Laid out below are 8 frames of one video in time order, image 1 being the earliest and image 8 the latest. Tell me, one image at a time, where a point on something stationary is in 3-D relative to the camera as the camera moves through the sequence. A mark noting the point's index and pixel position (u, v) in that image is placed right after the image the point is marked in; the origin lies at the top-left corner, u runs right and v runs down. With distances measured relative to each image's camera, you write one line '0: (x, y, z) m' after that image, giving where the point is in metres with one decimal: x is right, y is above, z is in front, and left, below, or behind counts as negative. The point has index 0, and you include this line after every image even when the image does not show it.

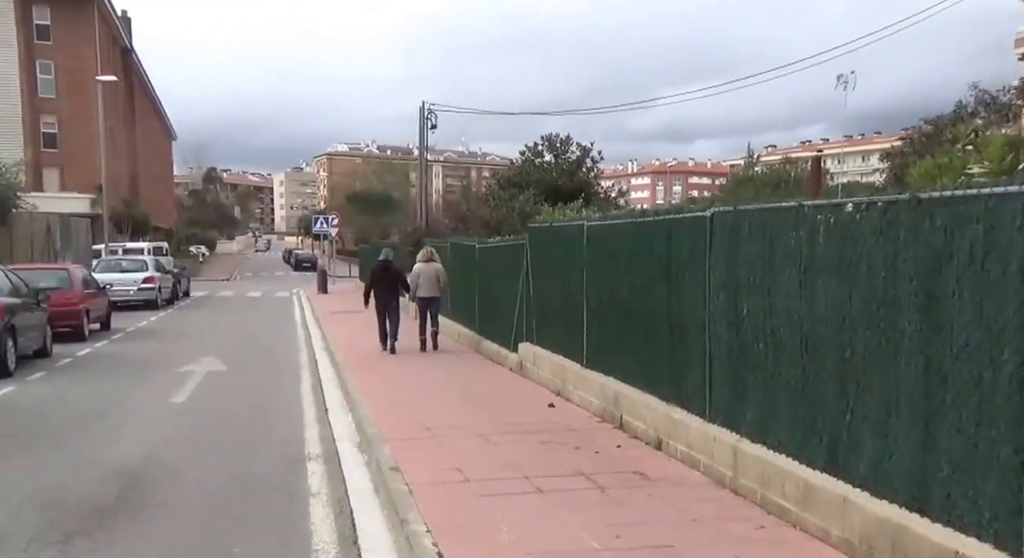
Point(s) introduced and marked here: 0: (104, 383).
0: (-6.1, -1.4, +13.8) m
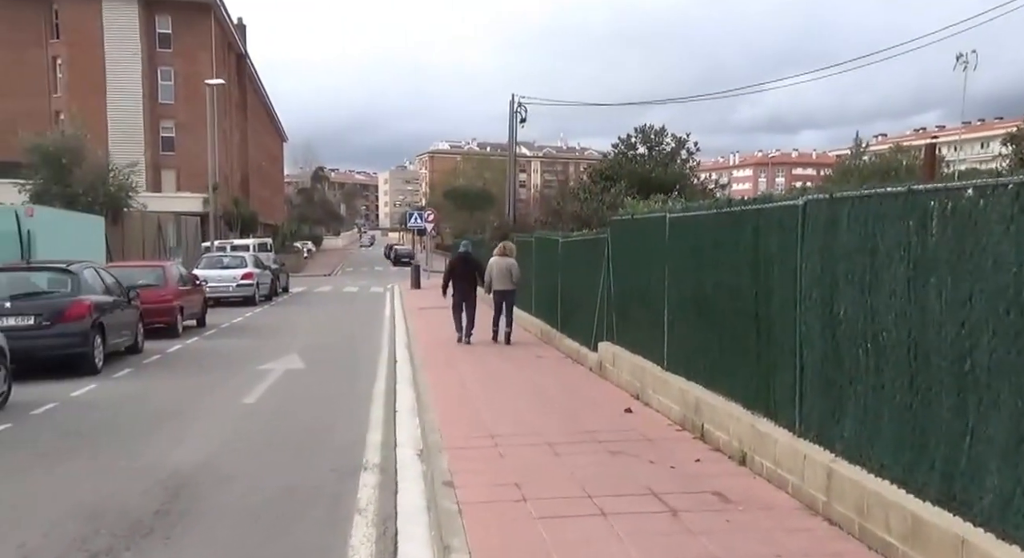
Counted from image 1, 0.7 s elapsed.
0: (-4.8, -1.4, +13.8) m
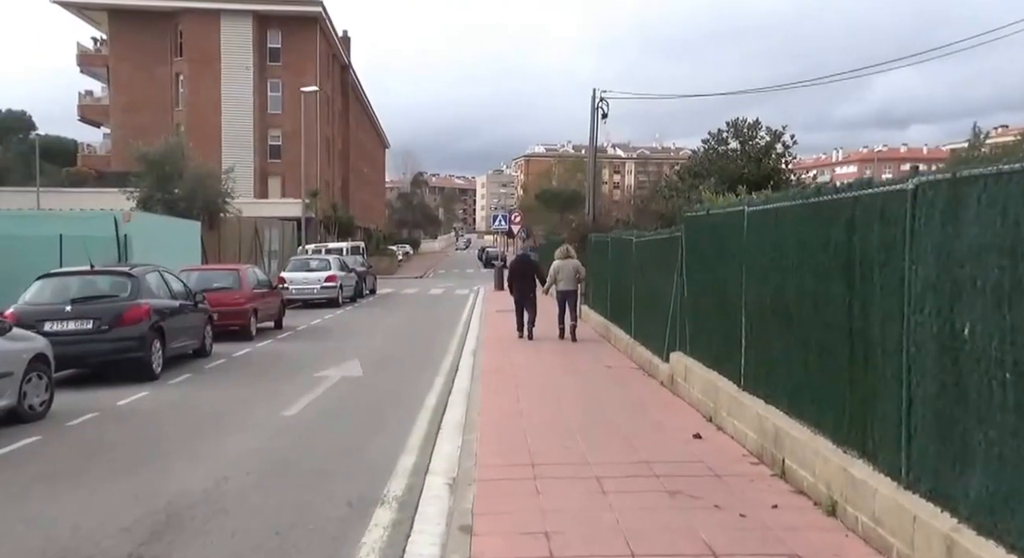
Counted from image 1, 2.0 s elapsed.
0: (-3.8, -1.4, +13.1) m
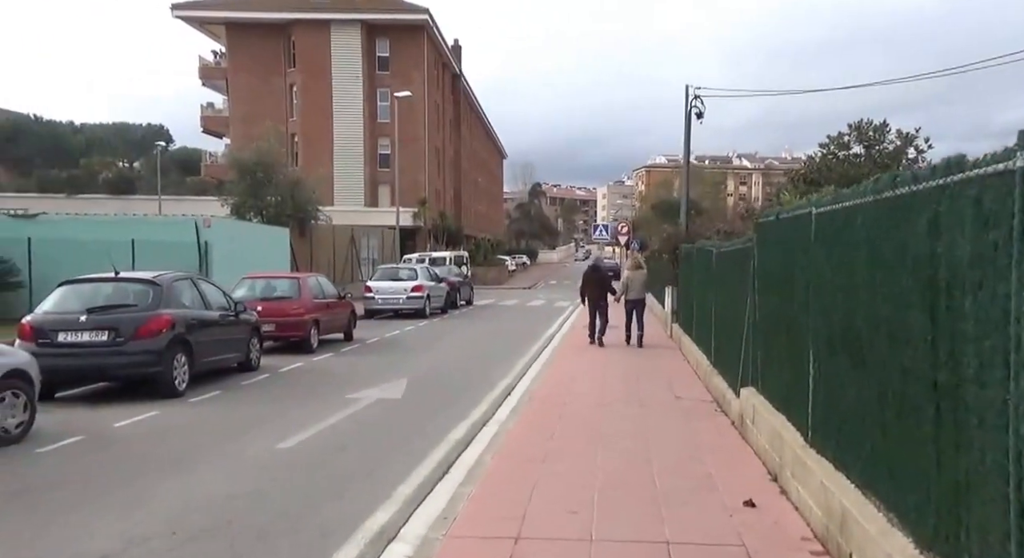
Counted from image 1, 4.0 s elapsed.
0: (-3.1, -1.6, +12.1) m
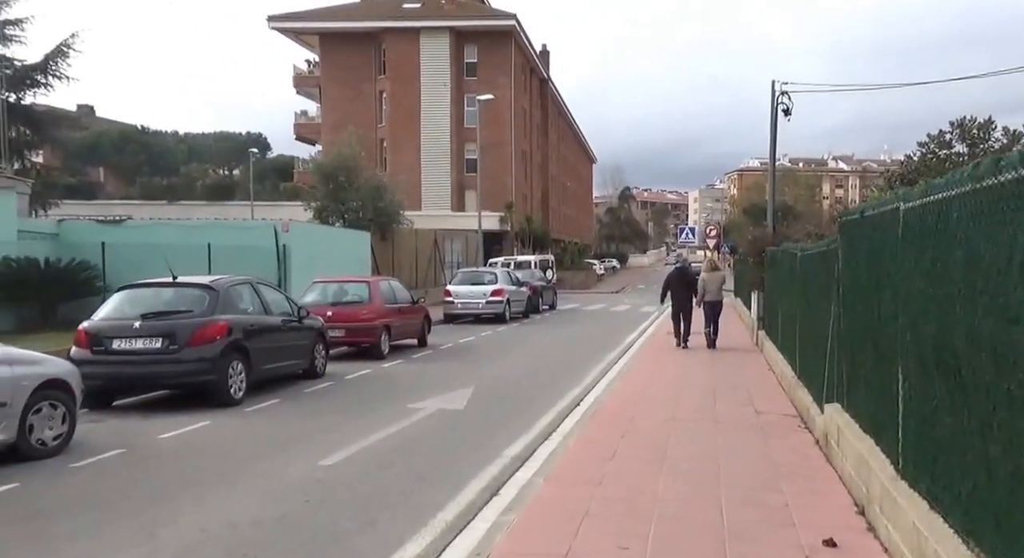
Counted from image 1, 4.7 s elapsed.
0: (-2.2, -1.6, +11.7) m
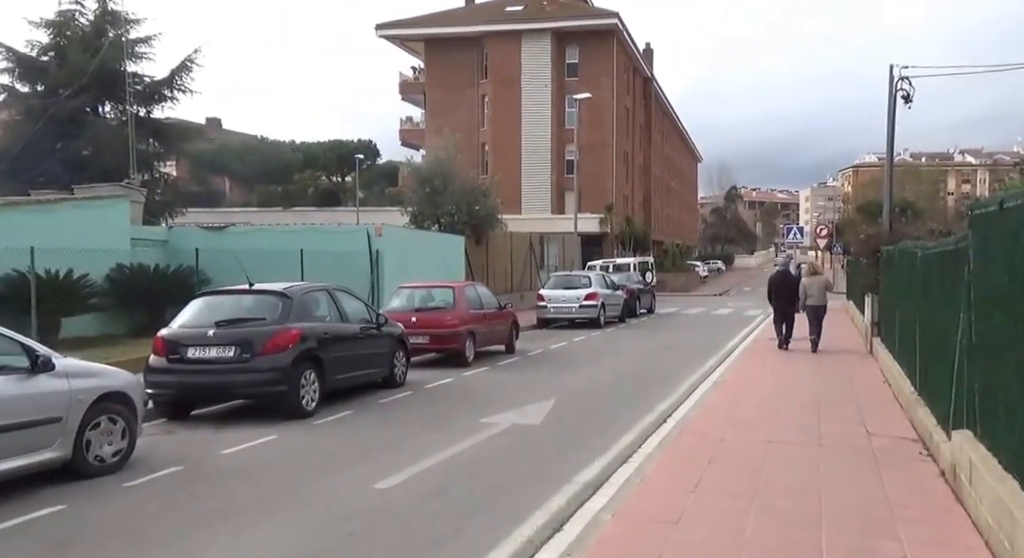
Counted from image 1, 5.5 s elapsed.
0: (-1.2, -1.7, +11.2) m
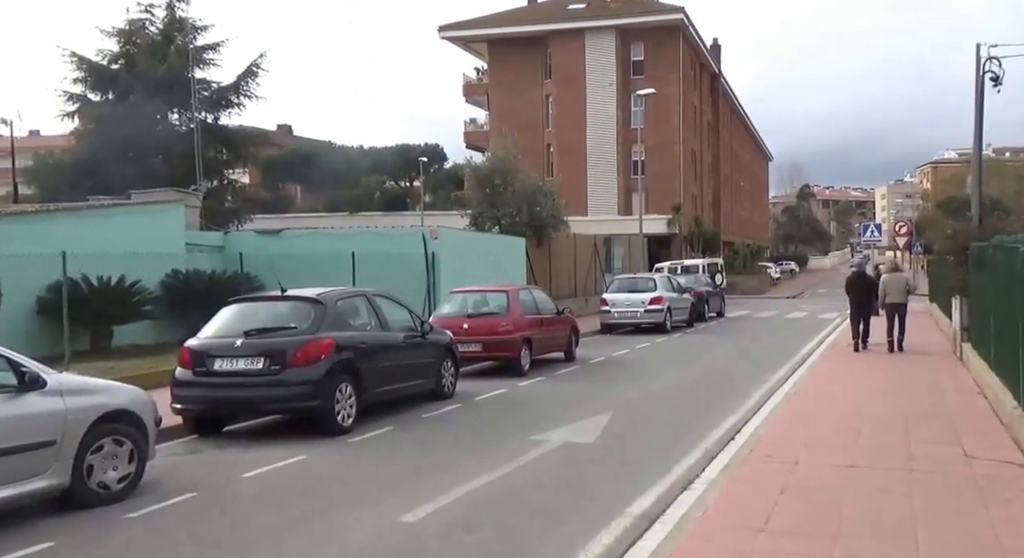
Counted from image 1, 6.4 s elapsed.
0: (-0.6, -1.8, +10.4) m
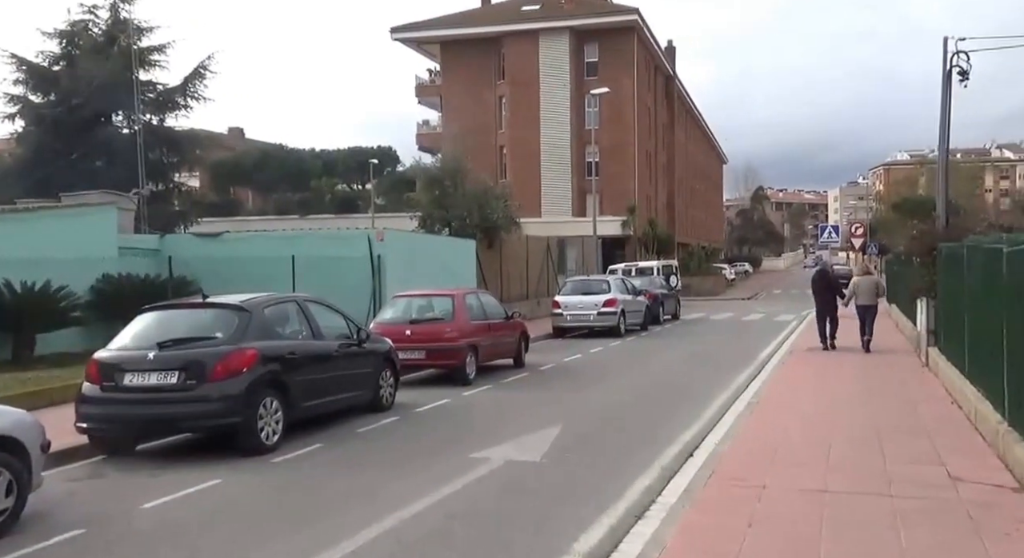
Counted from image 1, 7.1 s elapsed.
0: (-1.2, -1.8, +9.6) m
